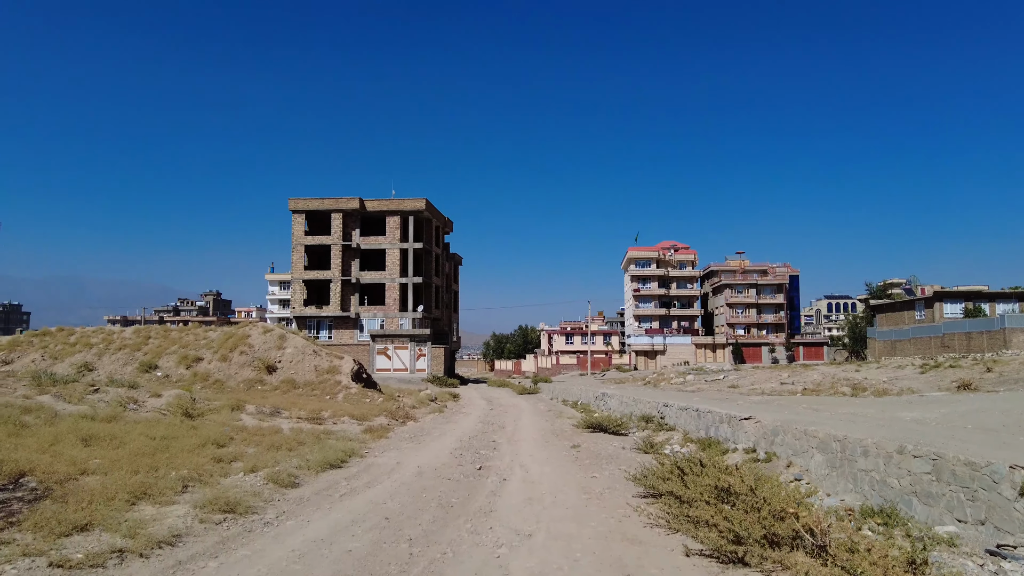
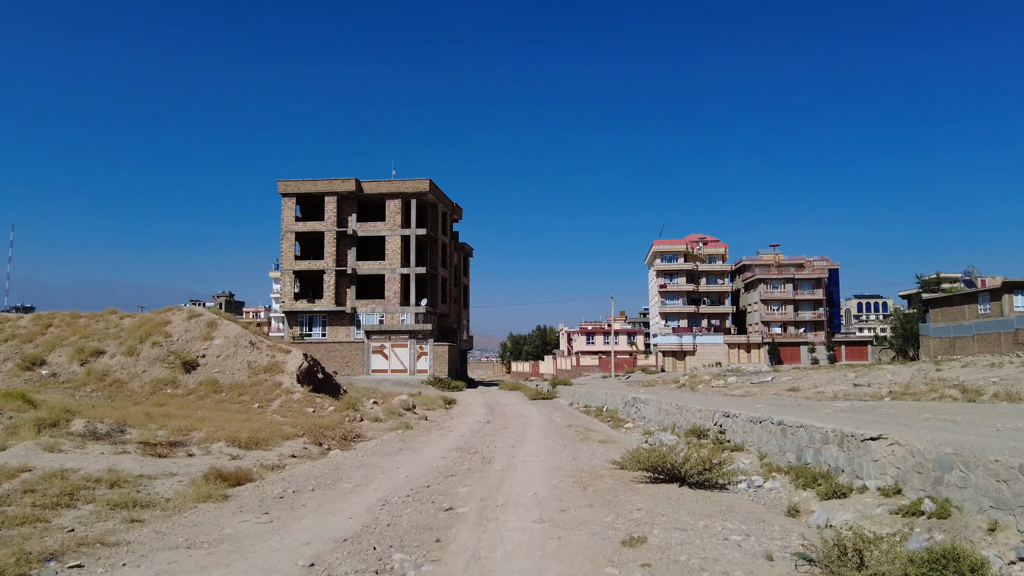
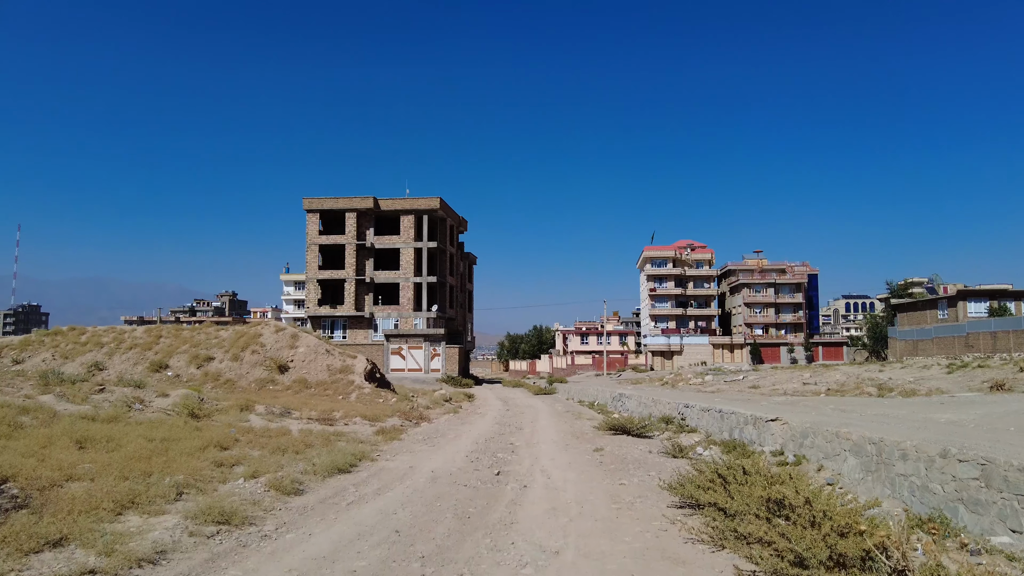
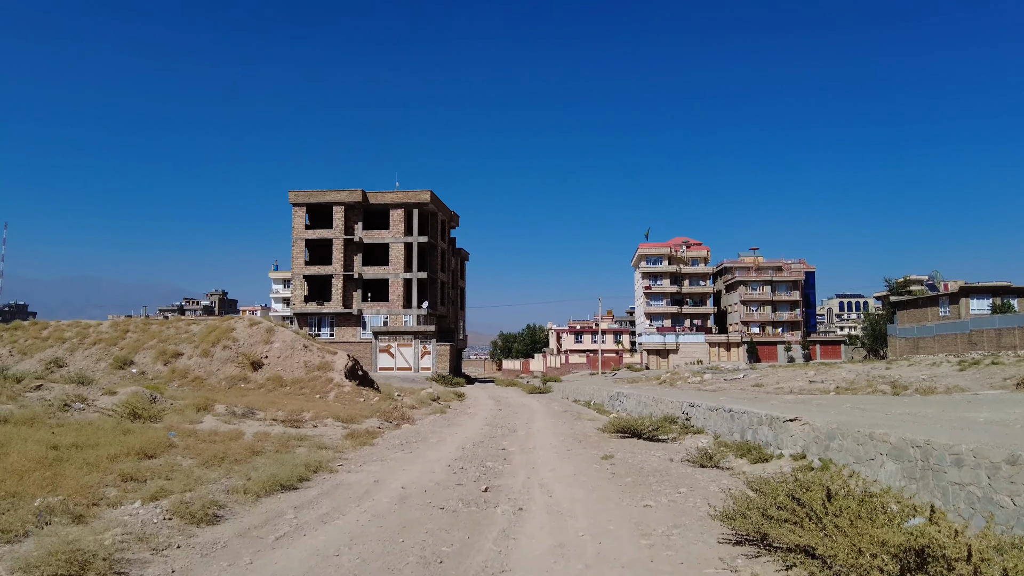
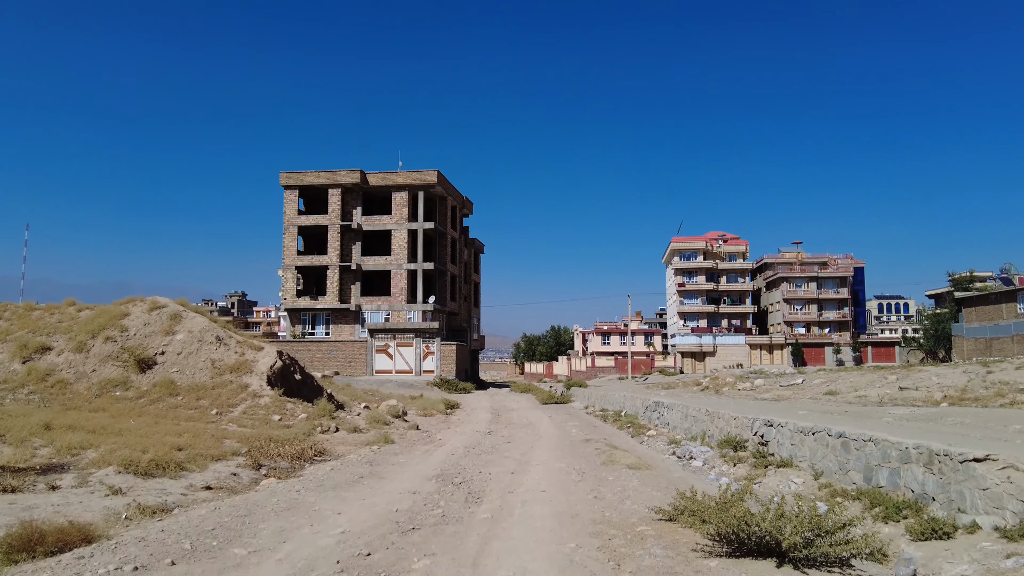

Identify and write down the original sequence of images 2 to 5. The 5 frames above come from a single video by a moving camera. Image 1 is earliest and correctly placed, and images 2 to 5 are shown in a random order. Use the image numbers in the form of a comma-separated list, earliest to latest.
3, 4, 2, 5
